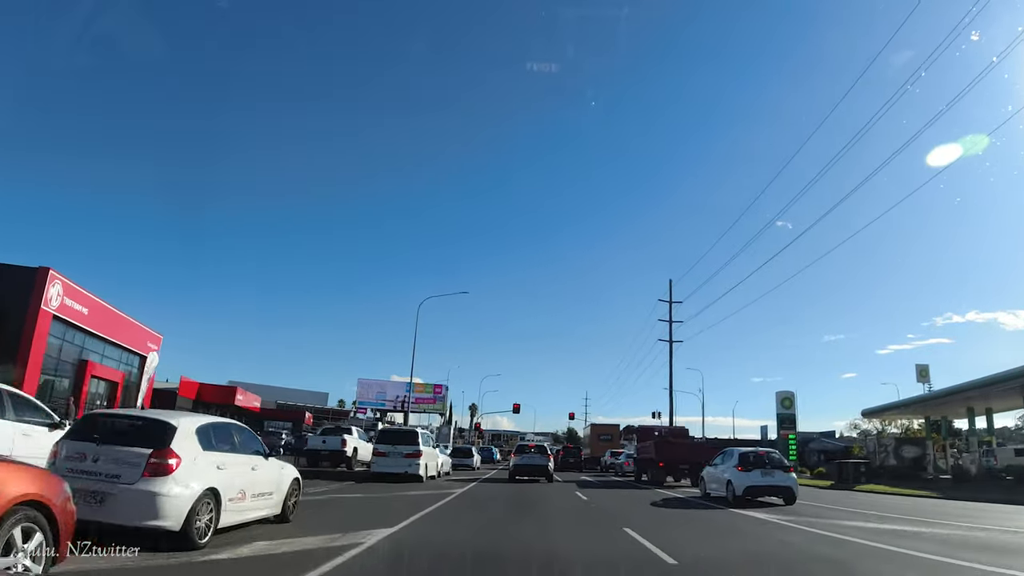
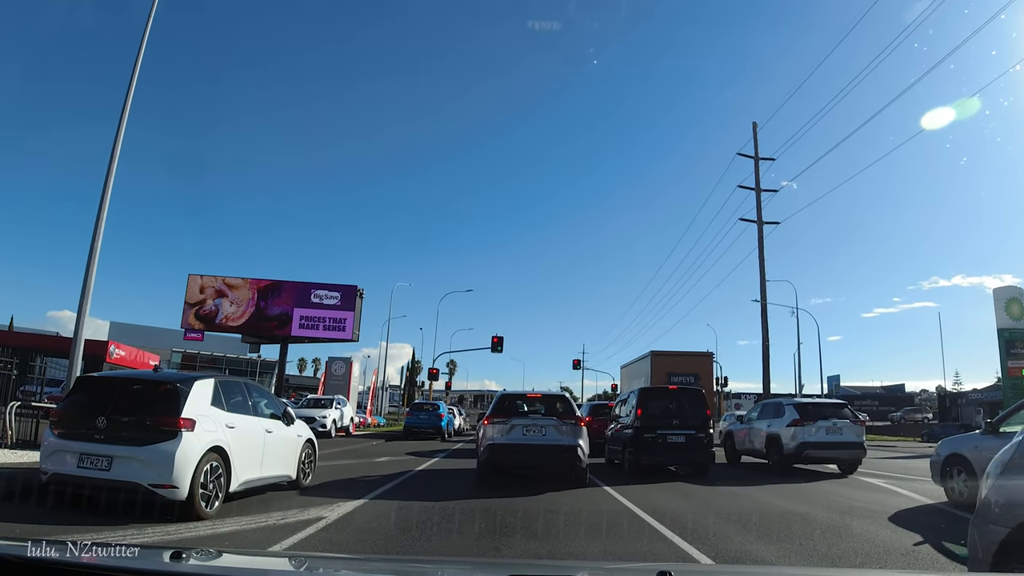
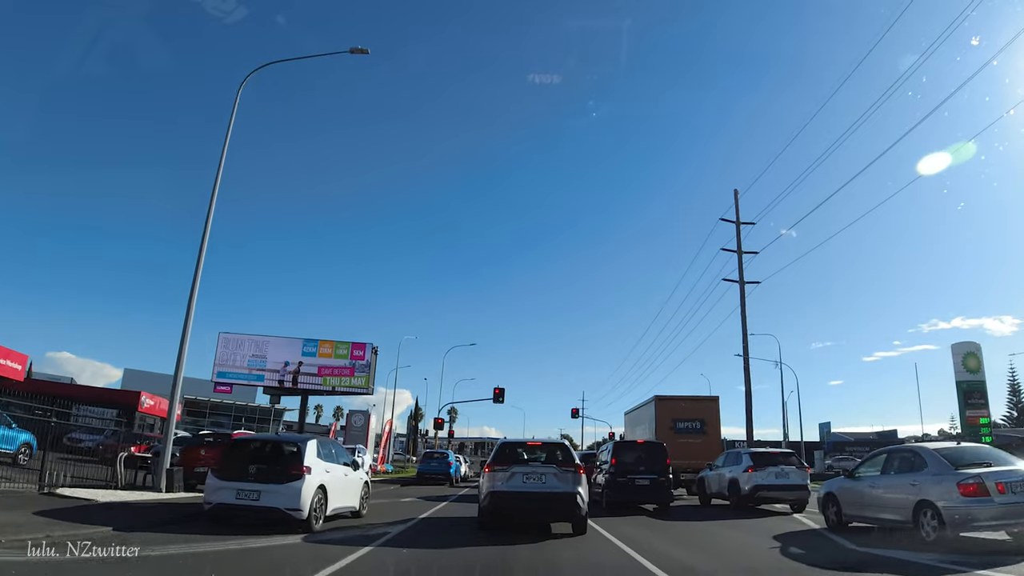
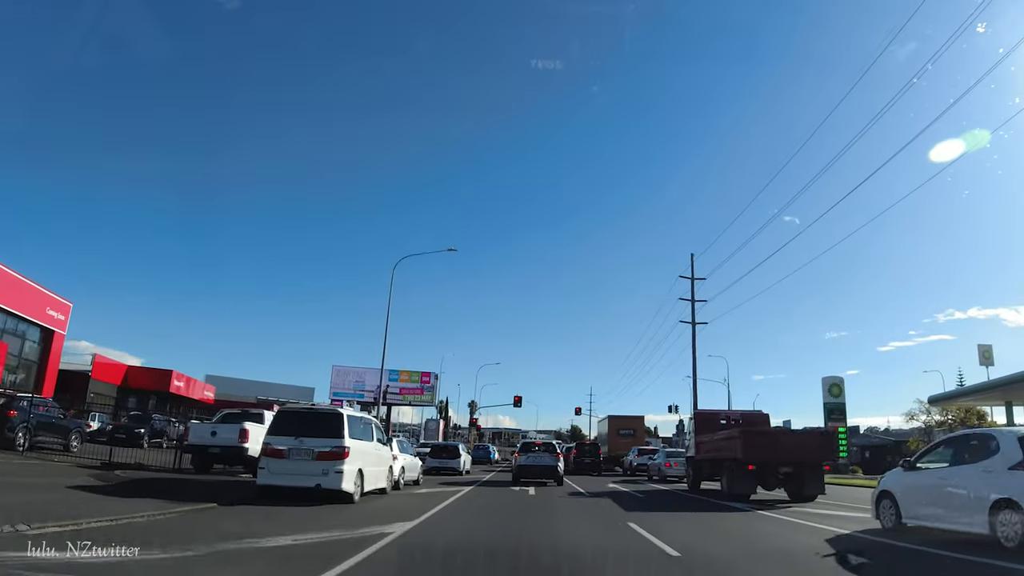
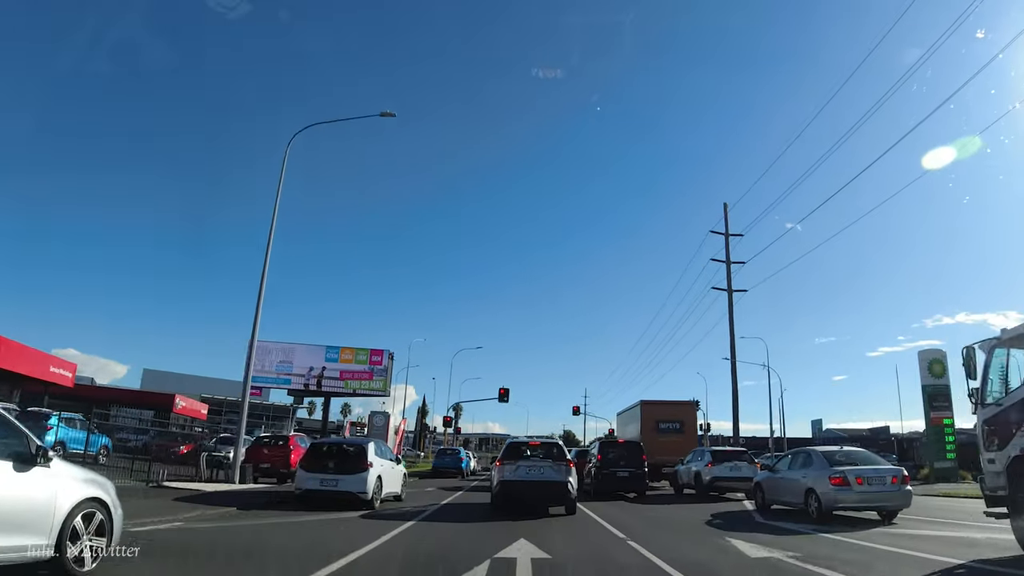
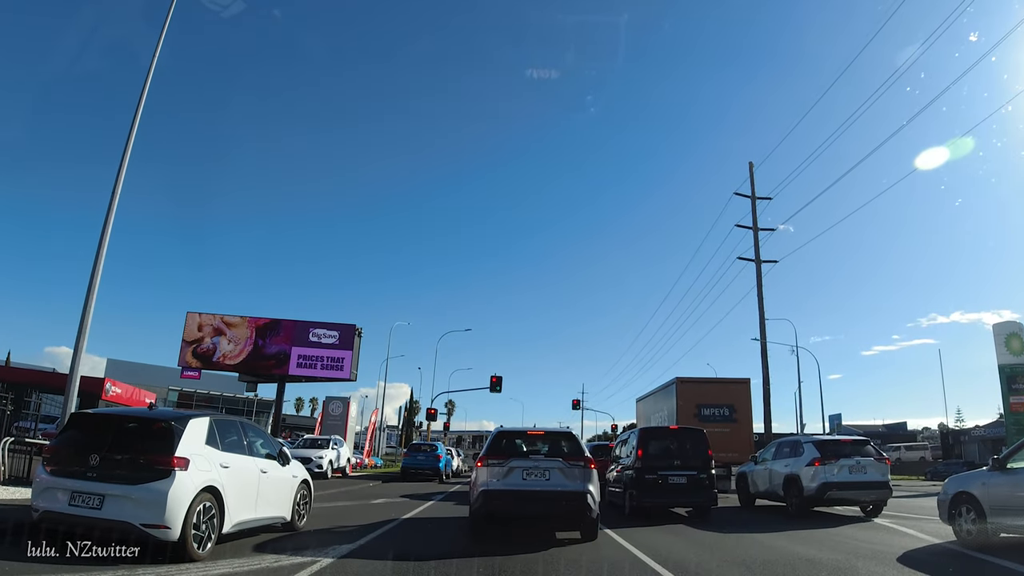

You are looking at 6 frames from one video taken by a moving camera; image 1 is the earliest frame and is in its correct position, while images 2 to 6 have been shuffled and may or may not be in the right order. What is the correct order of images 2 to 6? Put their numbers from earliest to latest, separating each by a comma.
4, 5, 3, 6, 2
